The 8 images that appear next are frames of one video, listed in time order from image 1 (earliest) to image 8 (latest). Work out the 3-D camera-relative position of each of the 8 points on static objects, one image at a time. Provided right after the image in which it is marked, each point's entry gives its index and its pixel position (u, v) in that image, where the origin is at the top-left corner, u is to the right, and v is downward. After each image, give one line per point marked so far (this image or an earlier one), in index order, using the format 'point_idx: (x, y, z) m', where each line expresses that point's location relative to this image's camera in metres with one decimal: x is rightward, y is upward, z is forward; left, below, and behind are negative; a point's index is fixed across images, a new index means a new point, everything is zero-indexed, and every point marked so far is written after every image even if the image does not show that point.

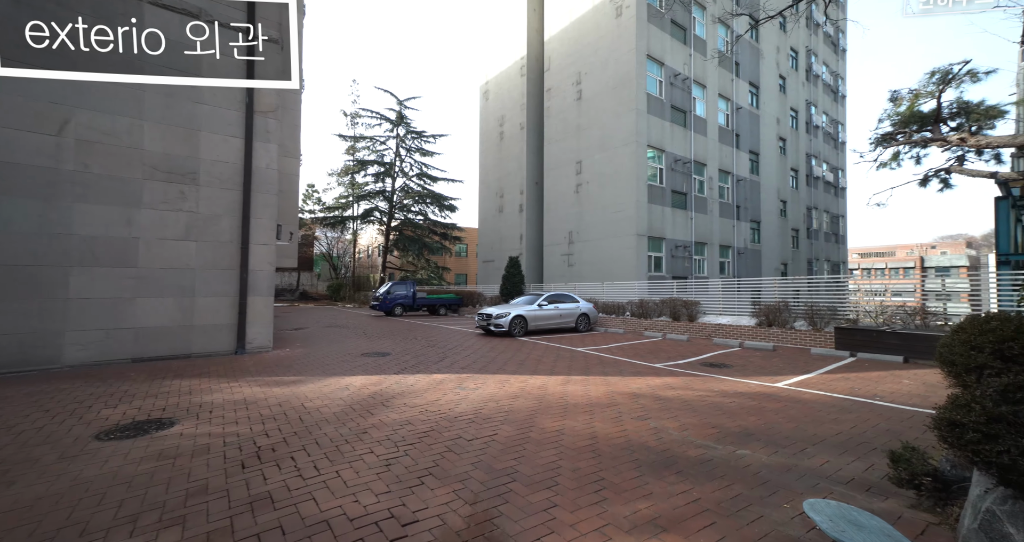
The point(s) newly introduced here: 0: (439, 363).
0: (-1.5, -1.9, +8.9) m
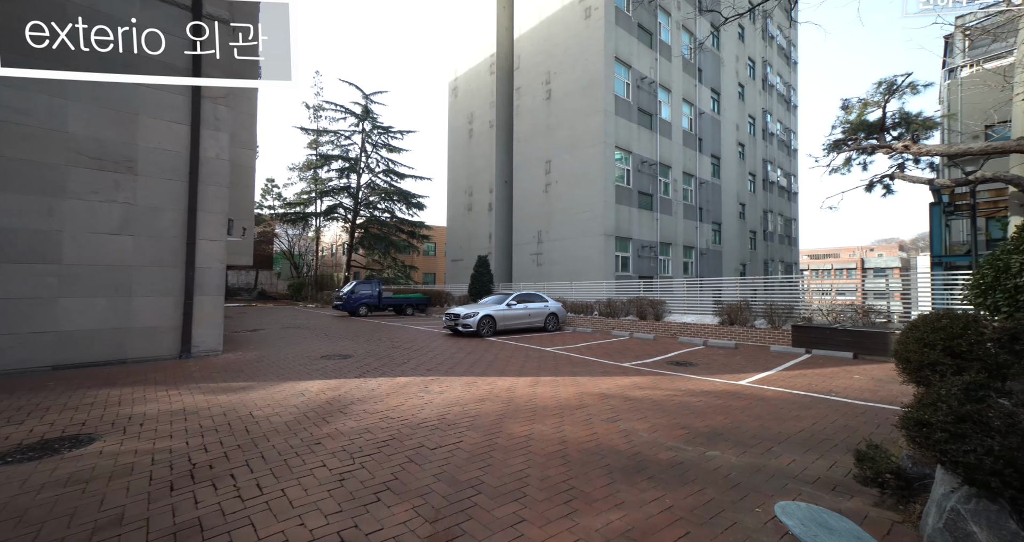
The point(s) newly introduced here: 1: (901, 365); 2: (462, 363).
0: (-2.2, -1.9, +8.6) m
1: (+3.8, -0.9, +4.3) m
2: (-1.2, -2.0, +9.3) m
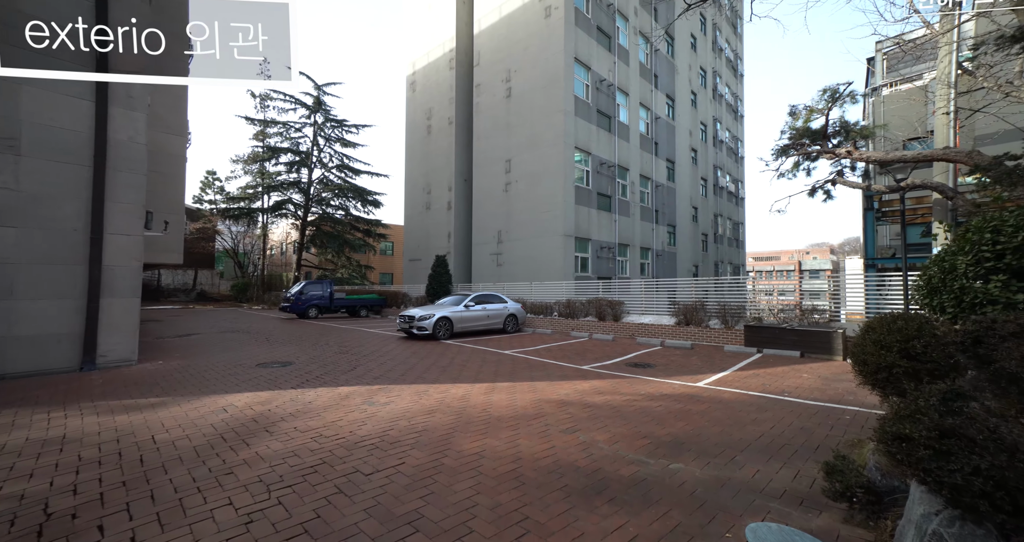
0: (-3.0, -1.9, +8.0) m
1: (+3.3, -0.9, +4.3) m
2: (-2.1, -2.0, +8.7) m
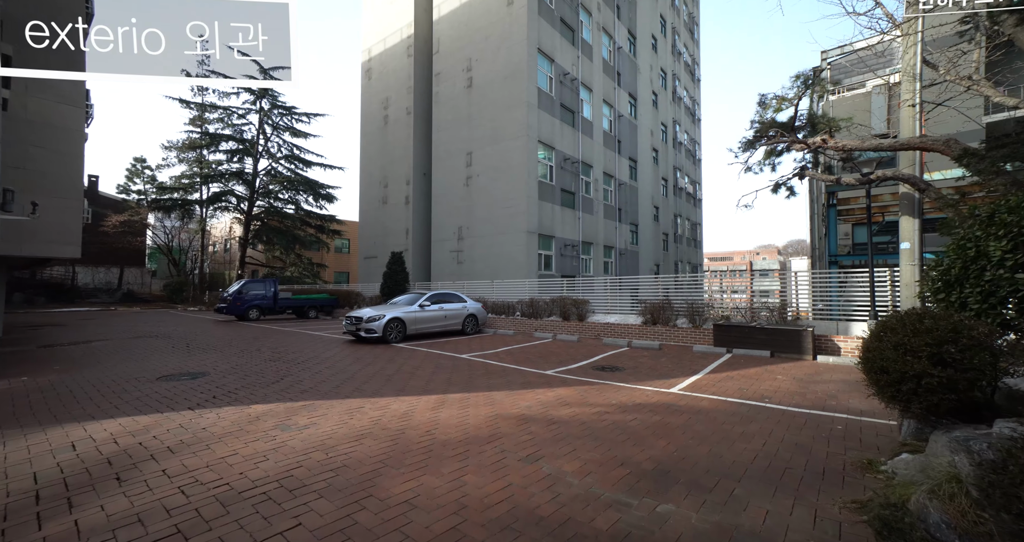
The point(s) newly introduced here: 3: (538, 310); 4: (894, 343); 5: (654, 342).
0: (-3.7, -1.8, +6.7) m
1: (+2.9, -0.8, +3.6) m
2: (-2.8, -1.9, +7.6) m
3: (+0.9, -1.3, +15.0) m
4: (+2.9, -0.5, +3.4) m
5: (+3.7, -1.9, +11.5) m
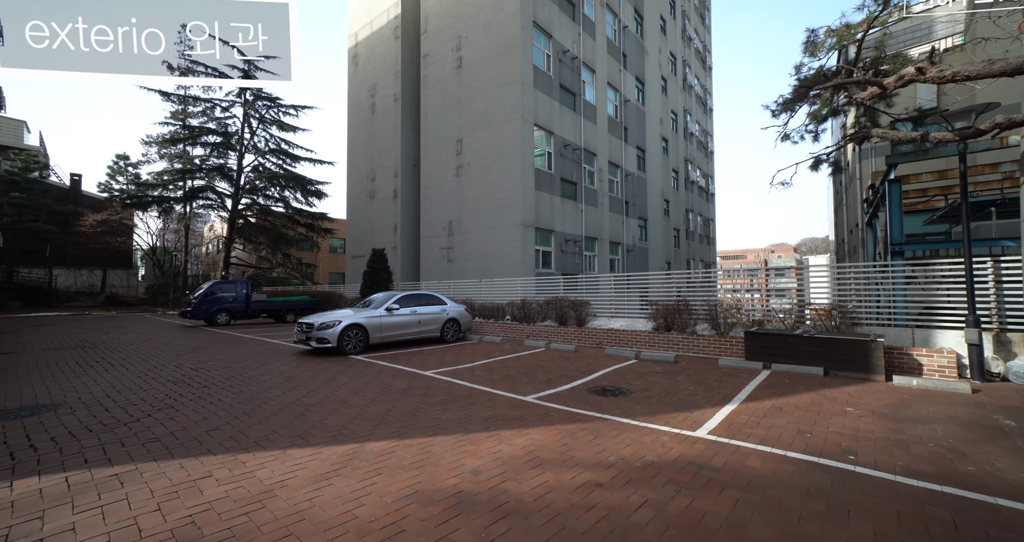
0: (-4.2, -1.7, +4.6) m
1: (+2.3, -0.7, +1.3) m
2: (-3.3, -1.8, +5.4) m
3: (+0.5, -1.2, +12.8) m
4: (+2.3, -0.4, +1.2) m
5: (+3.3, -1.7, +9.3) m
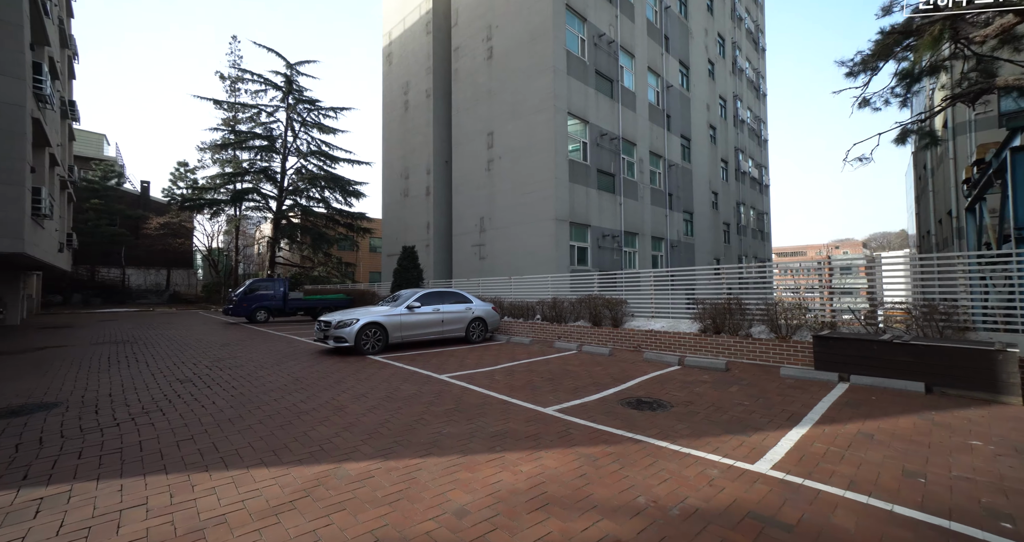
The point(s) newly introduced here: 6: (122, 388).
0: (-4.2, -1.6, +4.1) m
1: (+2.0, -0.6, +0.2) m
2: (-3.2, -1.7, +4.9) m
3: (+1.3, -1.1, +11.8) m
4: (+2.0, -0.3, +0.1) m
5: (+3.8, -1.6, +8.0) m
6: (-6.4, -1.8, +7.3) m
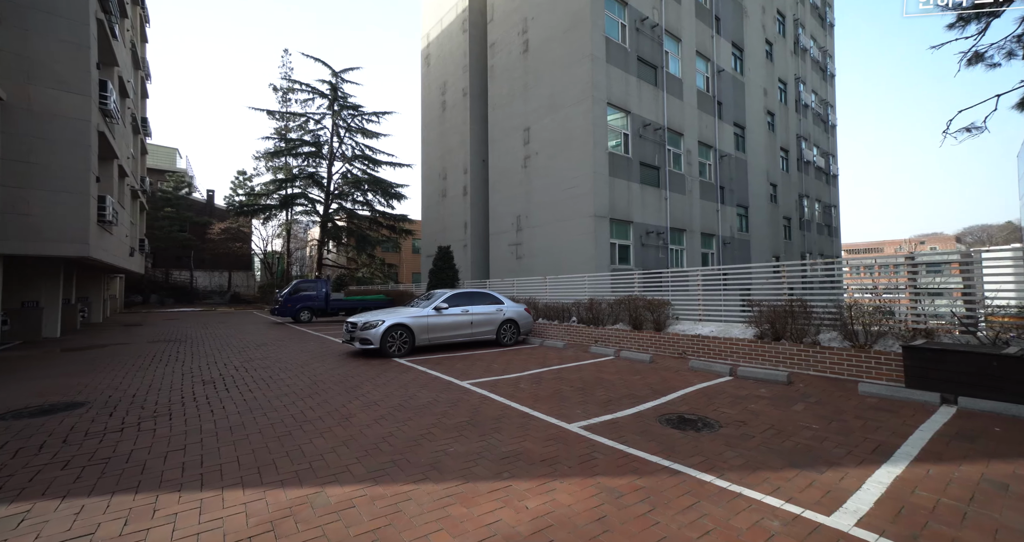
0: (-4.1, -1.6, +3.9) m
1: (+1.7, -0.5, -0.6) m
2: (-3.0, -1.7, +4.6) m
3: (+2.2, -1.1, +11.0) m
4: (+1.7, -0.2, -0.8) m
5: (+4.2, -1.6, +7.0) m
6: (-6.0, -1.8, +7.3) m
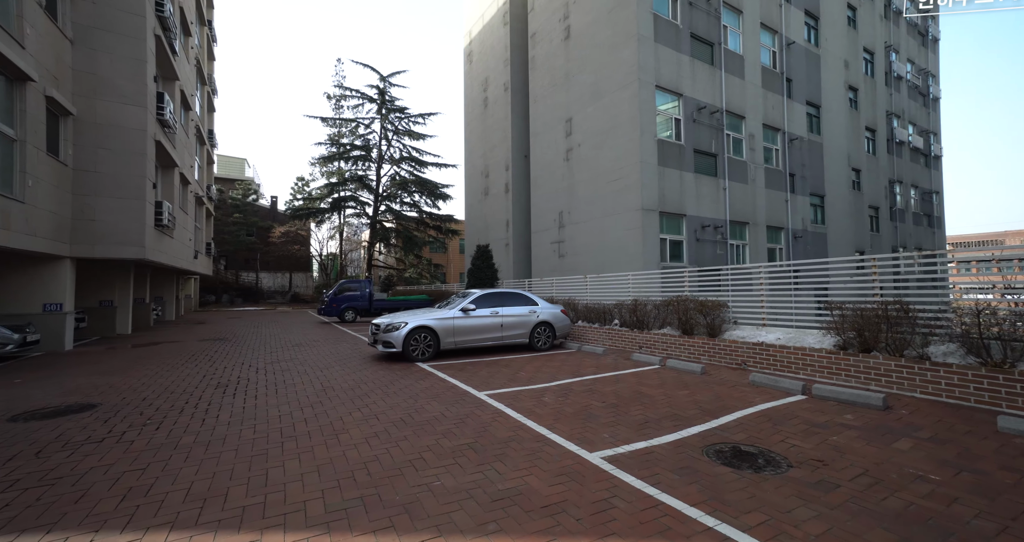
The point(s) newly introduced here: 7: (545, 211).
0: (-4.1, -1.6, +3.5) m
1: (+1.1, -0.5, -1.6) m
2: (-3.0, -1.7, +4.0) m
3: (+3.0, -1.0, +9.9) m
4: (+1.1, -0.2, -1.8) m
5: (+4.5, -1.5, +5.6) m
6: (-5.6, -1.8, +7.1) m
7: (+1.5, +2.6, +19.2) m
